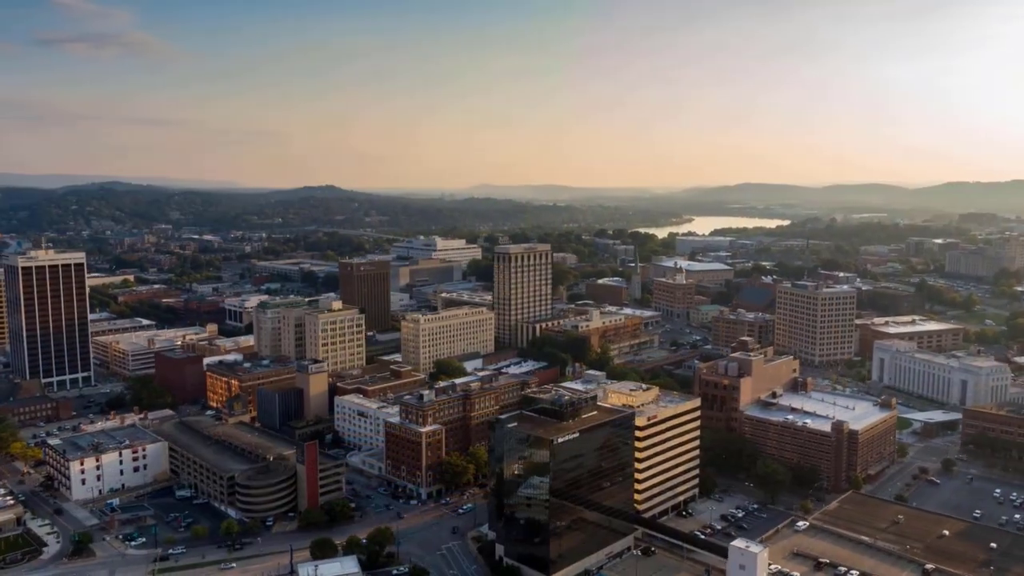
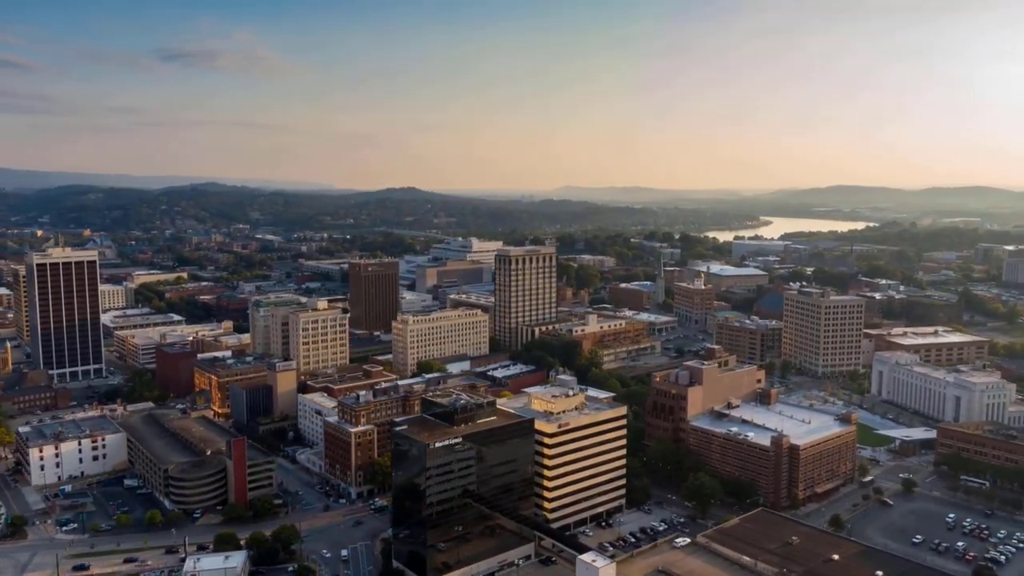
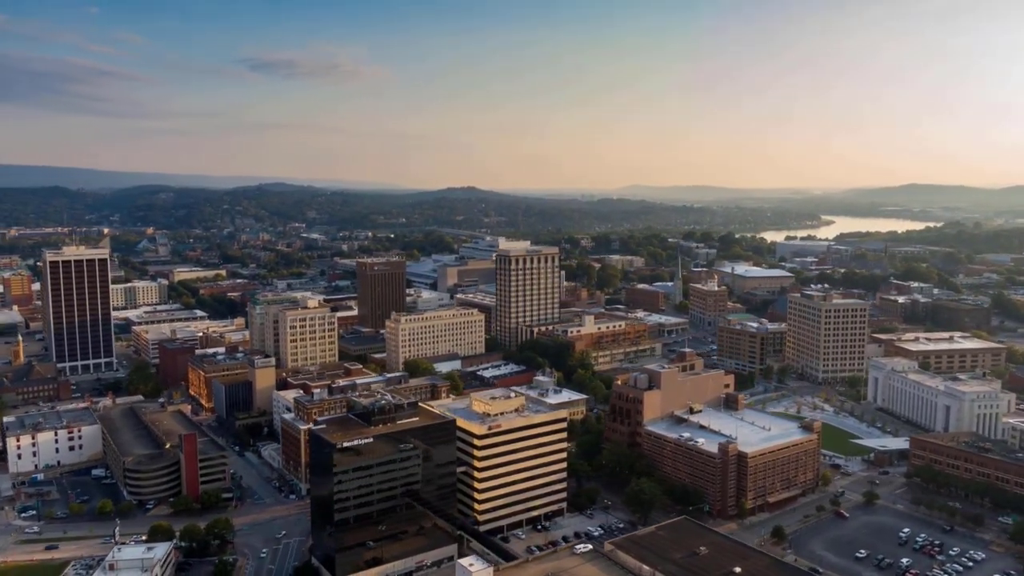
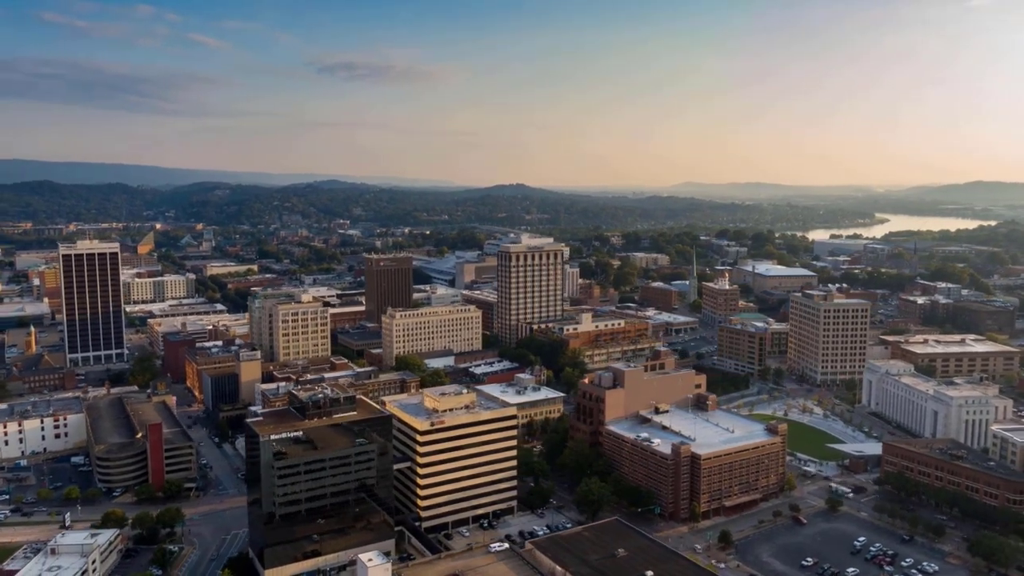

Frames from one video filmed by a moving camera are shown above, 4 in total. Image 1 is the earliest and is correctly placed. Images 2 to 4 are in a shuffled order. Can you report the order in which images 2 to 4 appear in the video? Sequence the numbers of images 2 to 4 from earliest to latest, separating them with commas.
2, 3, 4
